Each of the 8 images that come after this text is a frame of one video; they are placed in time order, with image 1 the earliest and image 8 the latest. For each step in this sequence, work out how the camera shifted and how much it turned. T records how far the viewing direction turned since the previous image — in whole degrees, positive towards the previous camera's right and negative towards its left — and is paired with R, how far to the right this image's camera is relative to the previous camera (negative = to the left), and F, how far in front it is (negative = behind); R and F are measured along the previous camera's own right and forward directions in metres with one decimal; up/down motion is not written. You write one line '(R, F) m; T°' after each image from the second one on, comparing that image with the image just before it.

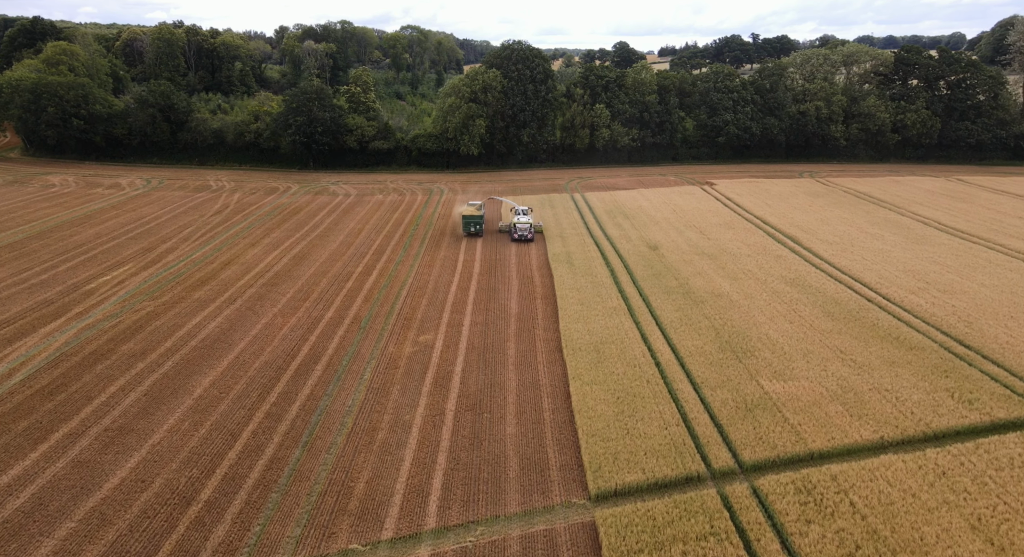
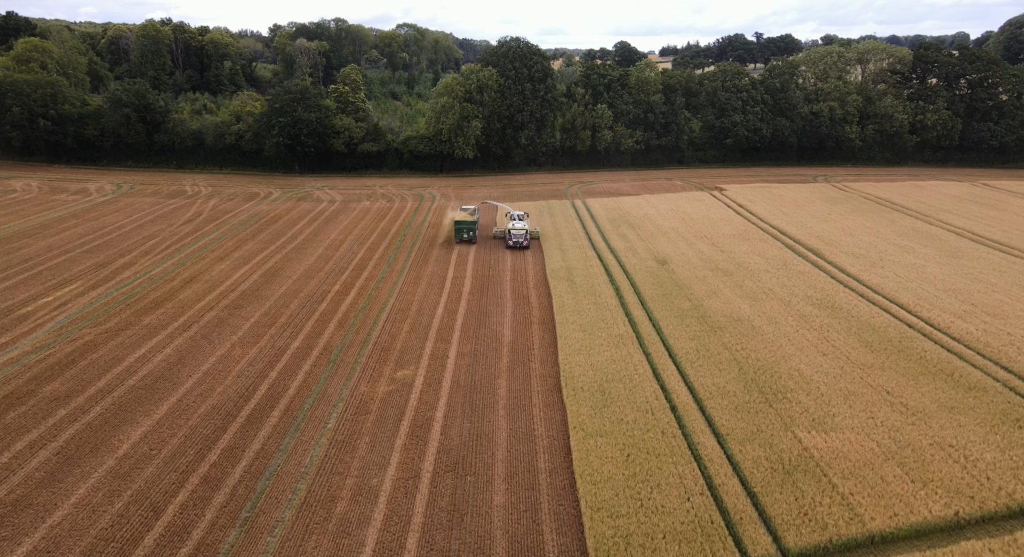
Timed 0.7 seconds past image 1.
(+0.3, +3.1) m; 0°
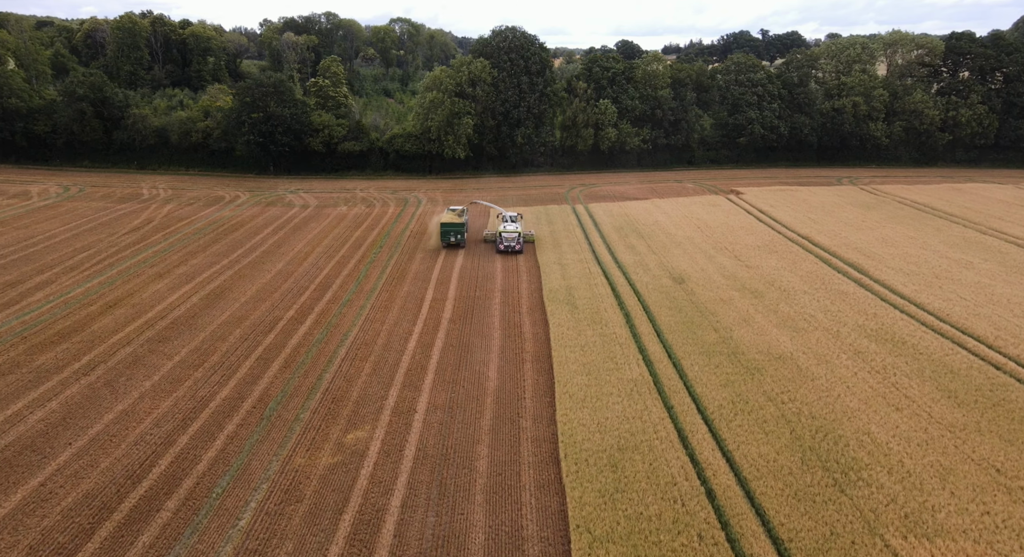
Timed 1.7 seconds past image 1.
(+0.4, +4.6) m; 0°
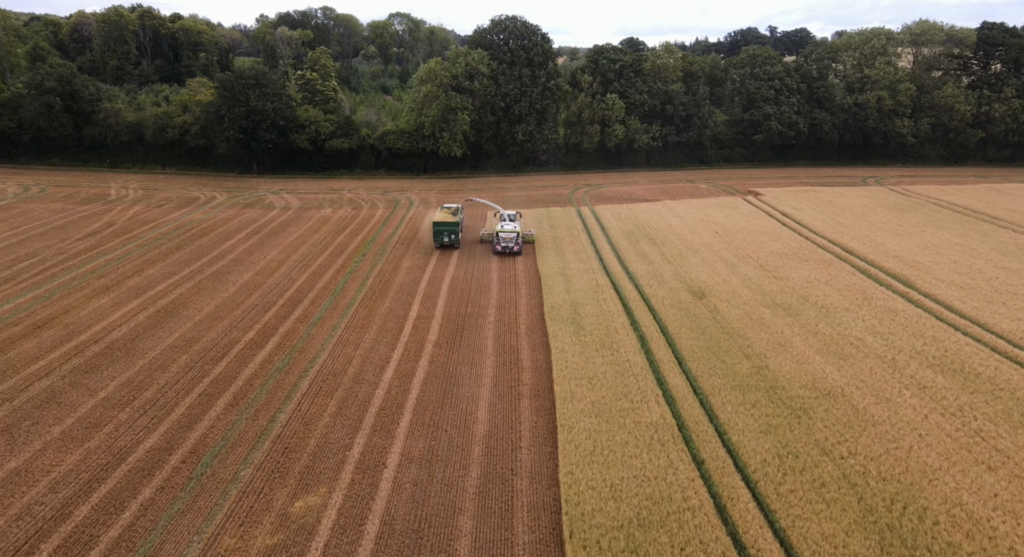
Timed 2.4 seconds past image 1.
(+0.2, +3.3) m; 0°
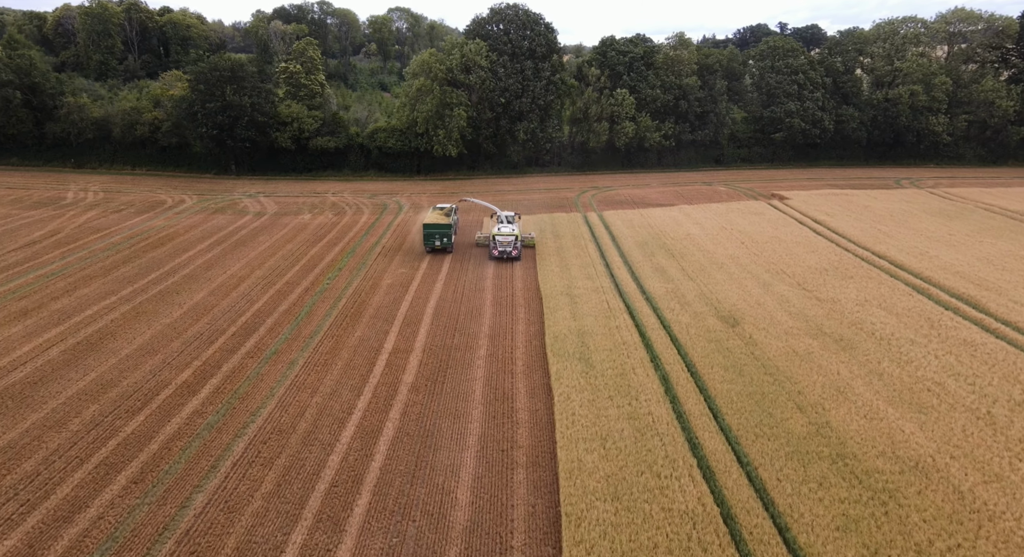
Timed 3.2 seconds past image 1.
(+0.3, +3.8) m; 0°
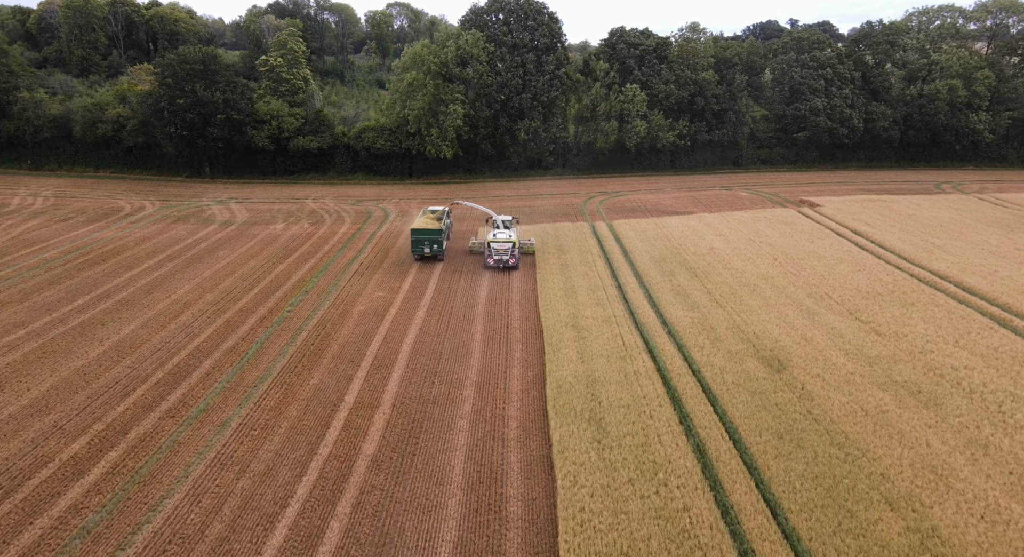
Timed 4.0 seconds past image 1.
(+0.3, +3.8) m; 0°
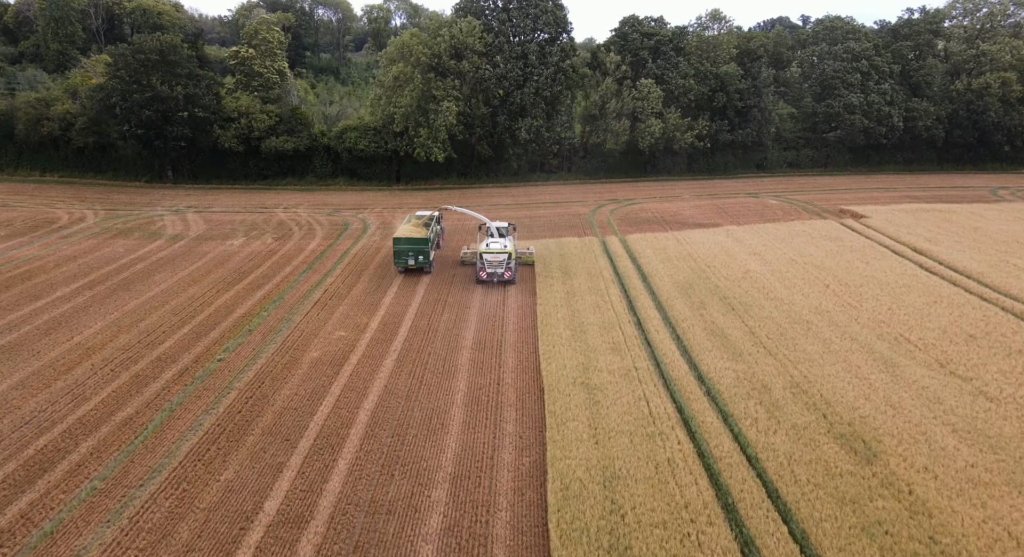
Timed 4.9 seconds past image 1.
(+0.3, +4.4) m; 0°
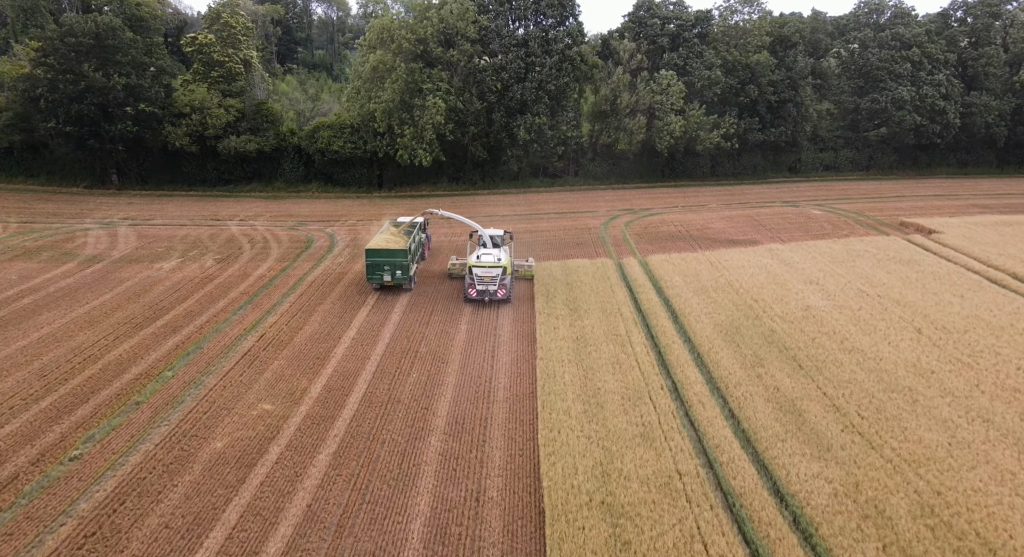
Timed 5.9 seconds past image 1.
(+0.3, +5.0) m; 0°
